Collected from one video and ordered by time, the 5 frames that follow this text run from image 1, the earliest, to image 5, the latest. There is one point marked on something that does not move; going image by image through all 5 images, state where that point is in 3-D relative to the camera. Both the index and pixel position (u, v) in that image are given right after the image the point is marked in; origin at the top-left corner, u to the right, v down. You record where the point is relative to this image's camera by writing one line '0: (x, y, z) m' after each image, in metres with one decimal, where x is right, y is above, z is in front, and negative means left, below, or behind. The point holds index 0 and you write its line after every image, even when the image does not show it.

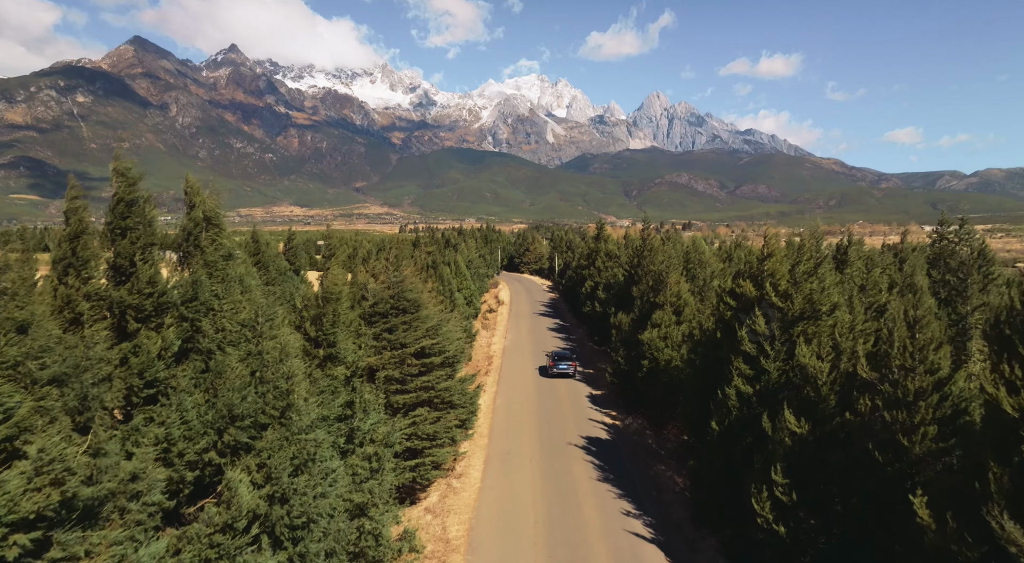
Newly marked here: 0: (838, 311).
0: (+9.0, -0.9, +19.5) m
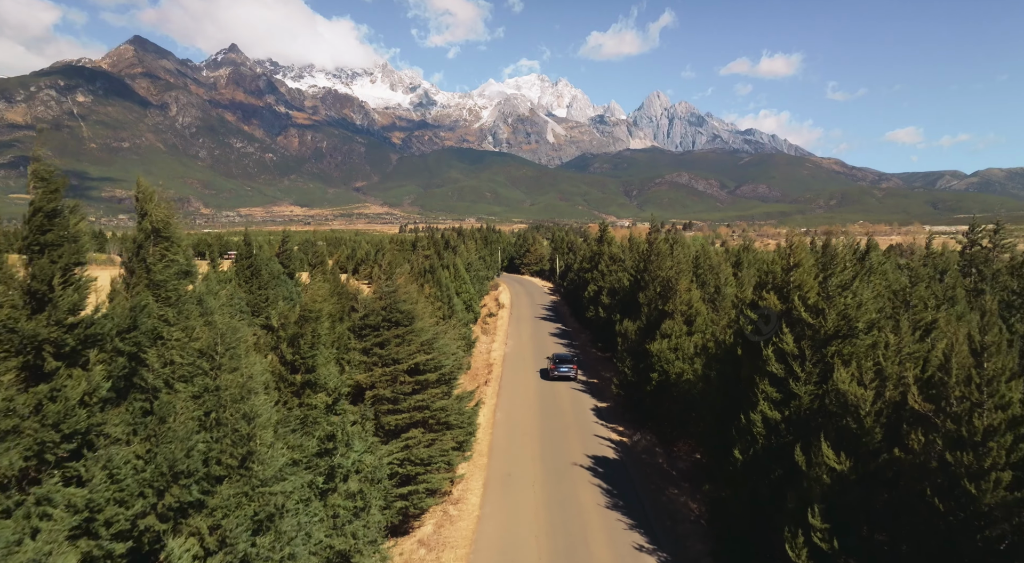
0: (+9.0, -1.2, +17.7) m
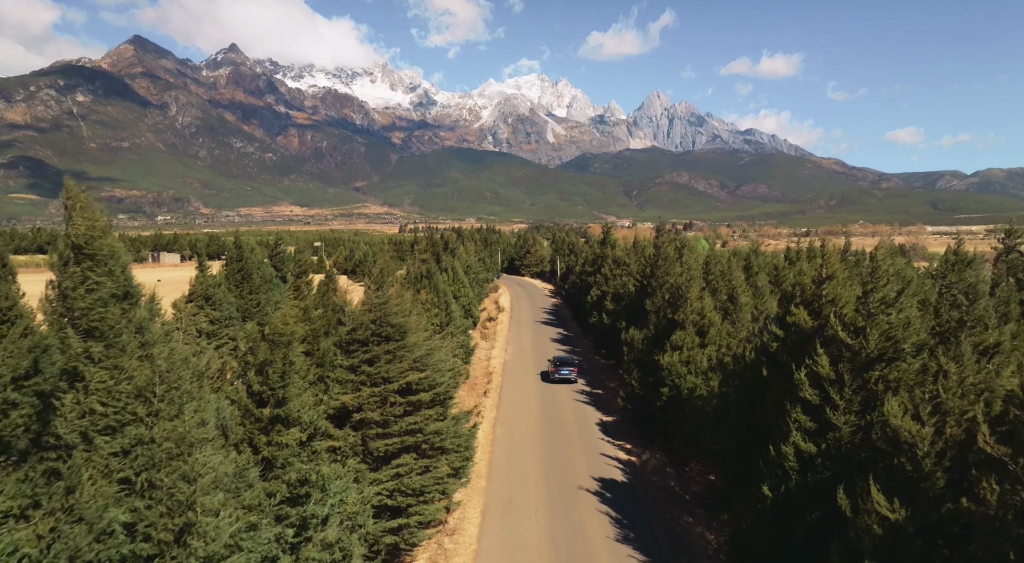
0: (+9.1, -1.5, +15.9) m
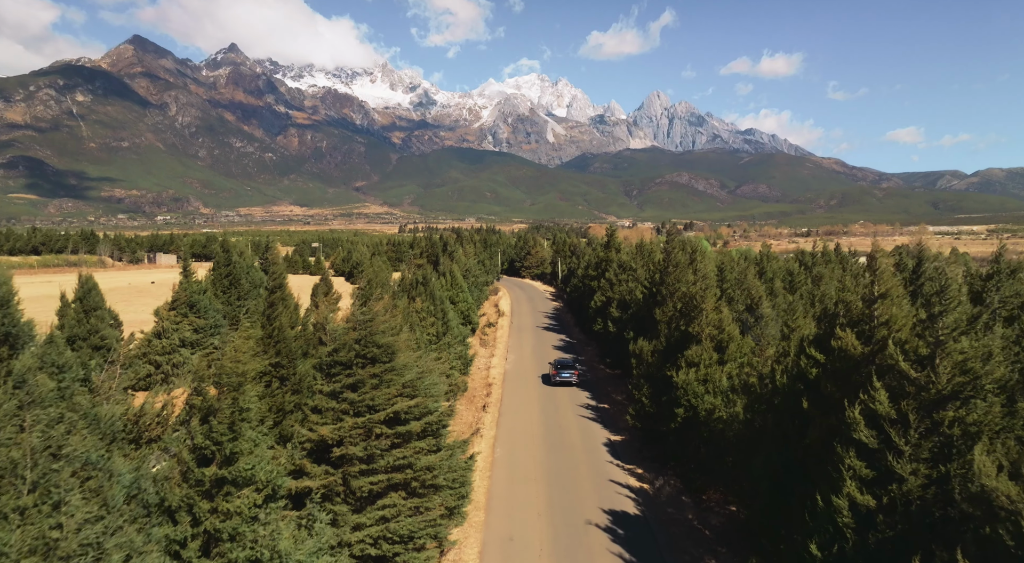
0: (+9.1, -1.9, +13.5) m
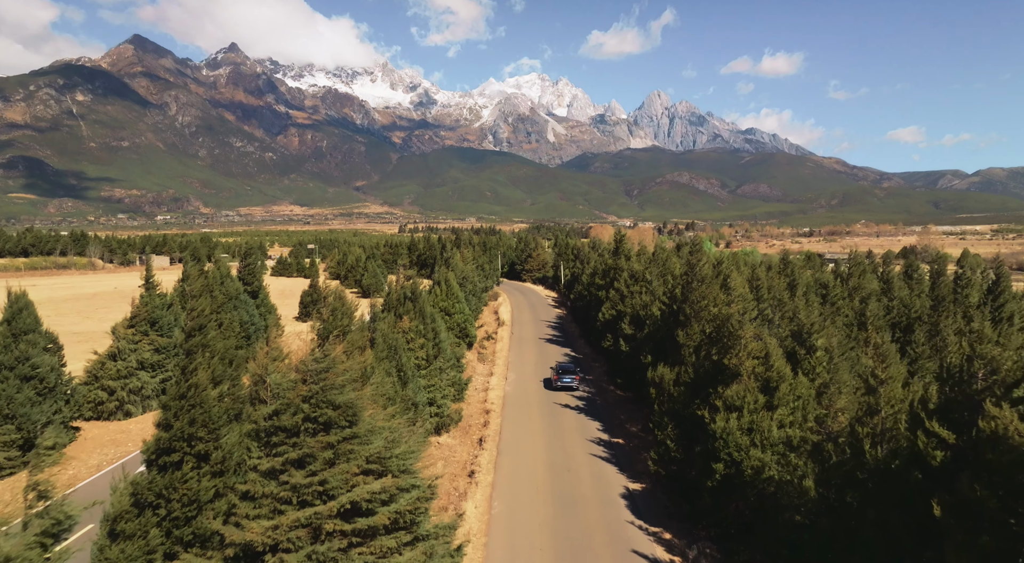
0: (+9.1, -2.7, +8.9) m
